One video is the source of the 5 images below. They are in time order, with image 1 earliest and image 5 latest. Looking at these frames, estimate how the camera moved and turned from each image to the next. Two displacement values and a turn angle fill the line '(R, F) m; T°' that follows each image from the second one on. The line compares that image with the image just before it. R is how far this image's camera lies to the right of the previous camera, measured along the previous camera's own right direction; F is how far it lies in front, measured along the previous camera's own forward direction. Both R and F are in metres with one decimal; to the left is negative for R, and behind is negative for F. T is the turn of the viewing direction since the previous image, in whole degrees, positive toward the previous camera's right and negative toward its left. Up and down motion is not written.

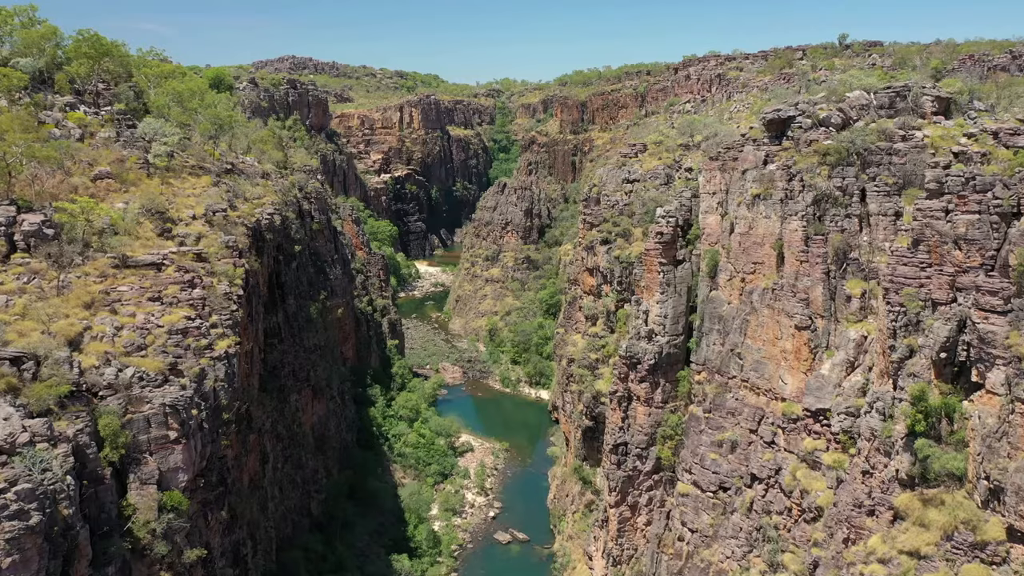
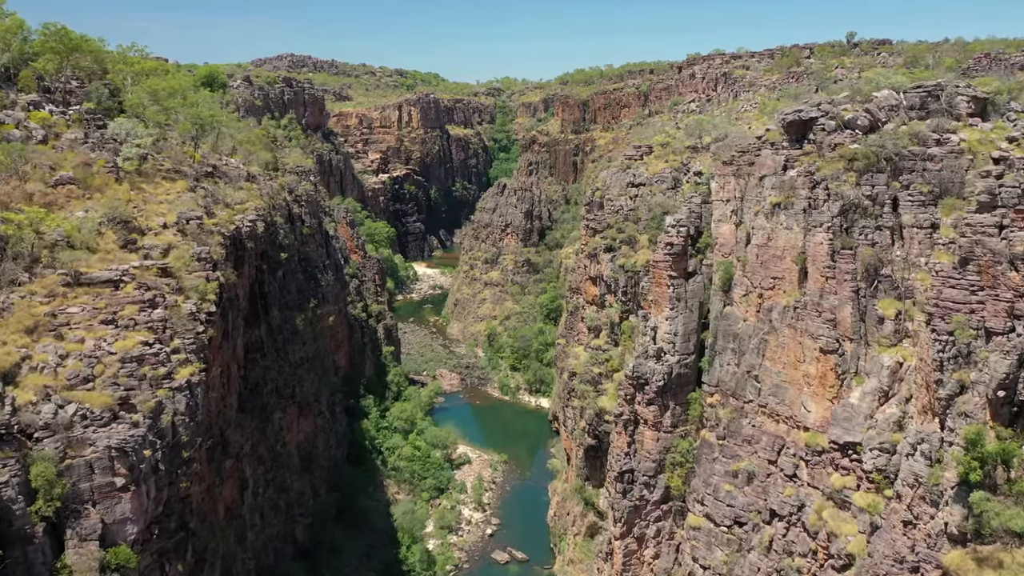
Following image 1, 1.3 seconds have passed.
(+0.1, +1.4) m; 0°
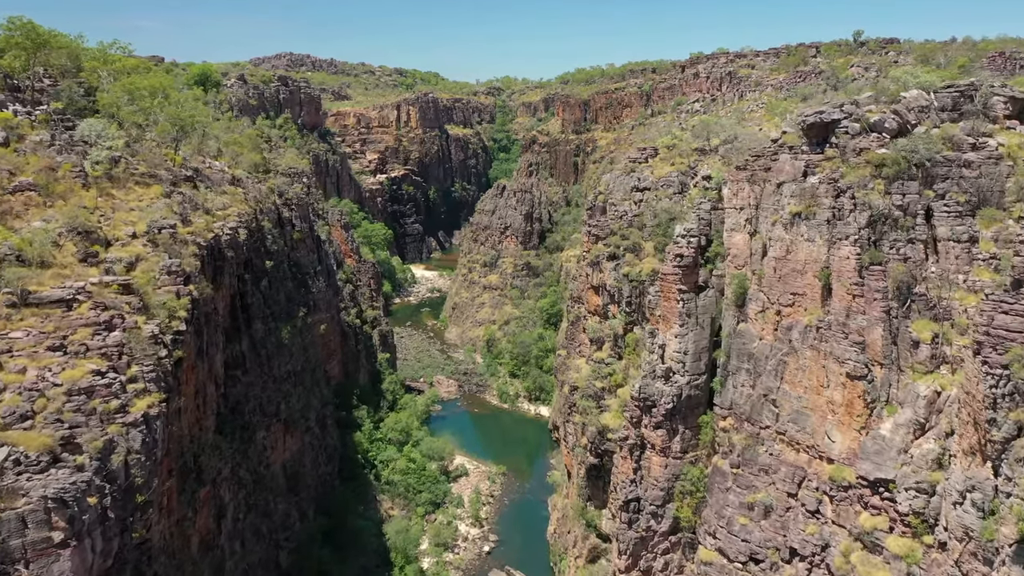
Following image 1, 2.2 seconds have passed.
(+0.1, +1.3) m; 0°
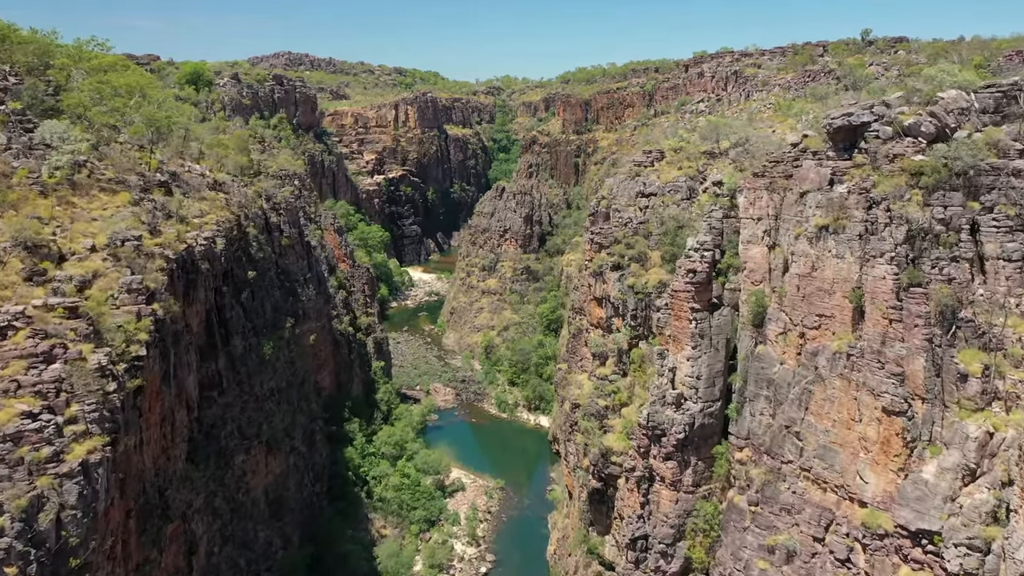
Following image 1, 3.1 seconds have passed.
(+0.1, +1.4) m; 0°
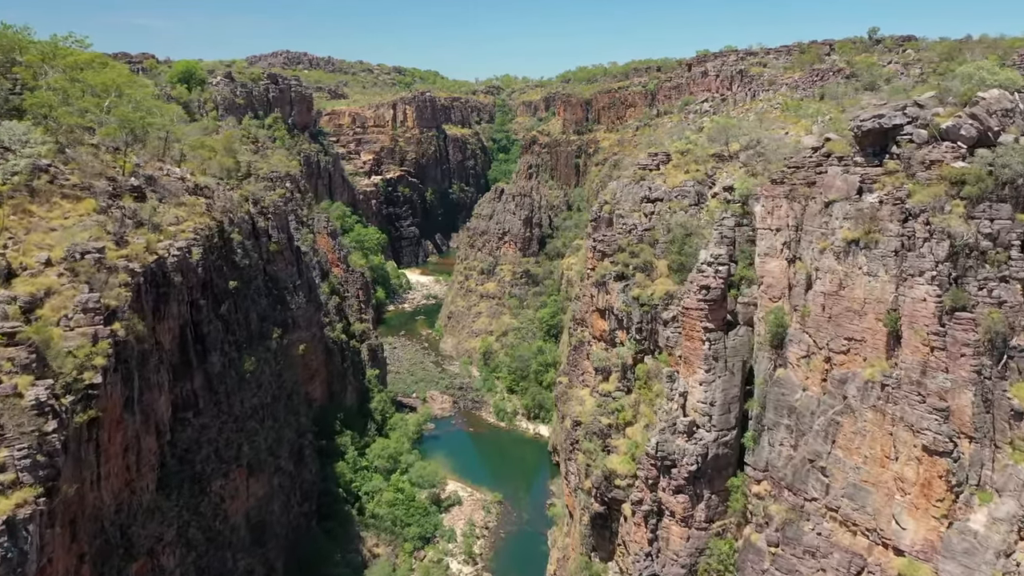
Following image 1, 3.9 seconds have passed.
(+0.1, +1.3) m; 0°
